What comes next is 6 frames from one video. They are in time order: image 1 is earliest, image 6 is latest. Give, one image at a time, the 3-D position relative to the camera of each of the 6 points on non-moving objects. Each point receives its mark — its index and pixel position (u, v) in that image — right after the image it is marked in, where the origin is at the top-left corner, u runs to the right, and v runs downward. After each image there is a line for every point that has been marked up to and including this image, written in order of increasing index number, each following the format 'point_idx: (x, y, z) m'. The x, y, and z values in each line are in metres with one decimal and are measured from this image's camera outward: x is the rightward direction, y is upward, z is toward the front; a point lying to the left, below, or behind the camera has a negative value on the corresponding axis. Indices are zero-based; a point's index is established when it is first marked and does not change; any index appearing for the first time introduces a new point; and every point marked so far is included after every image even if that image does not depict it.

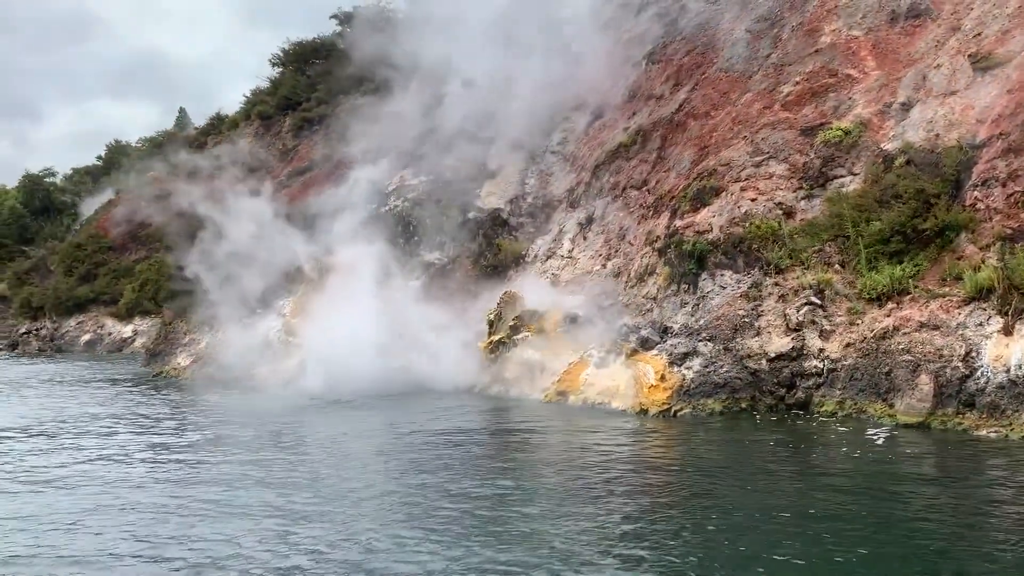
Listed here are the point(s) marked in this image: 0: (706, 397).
0: (+3.6, -2.0, +14.9) m
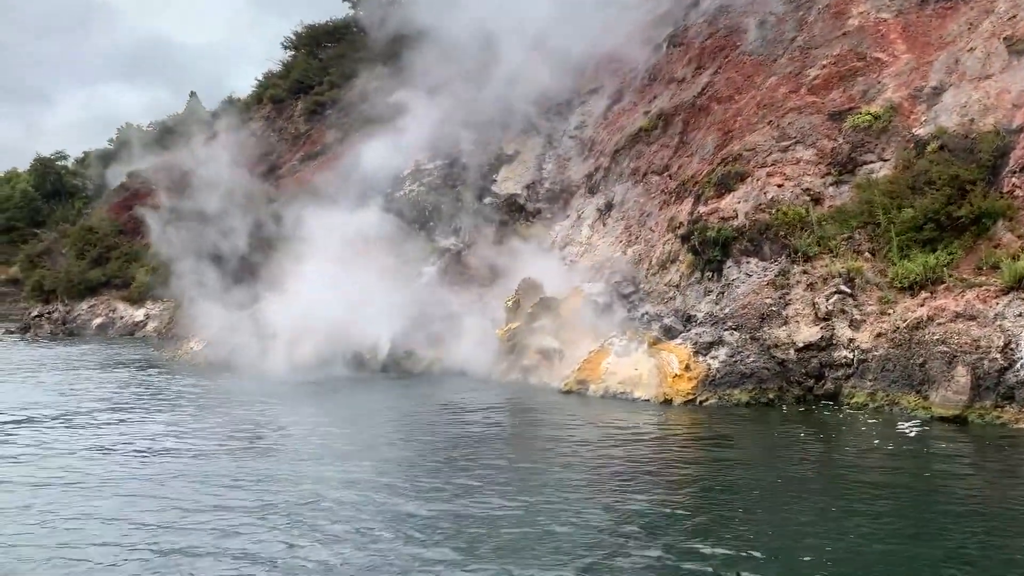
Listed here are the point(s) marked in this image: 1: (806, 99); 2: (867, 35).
0: (+4.0, -1.8, +14.6) m
1: (+7.0, +4.5, +19.3) m
2: (+8.5, +6.1, +19.5) m
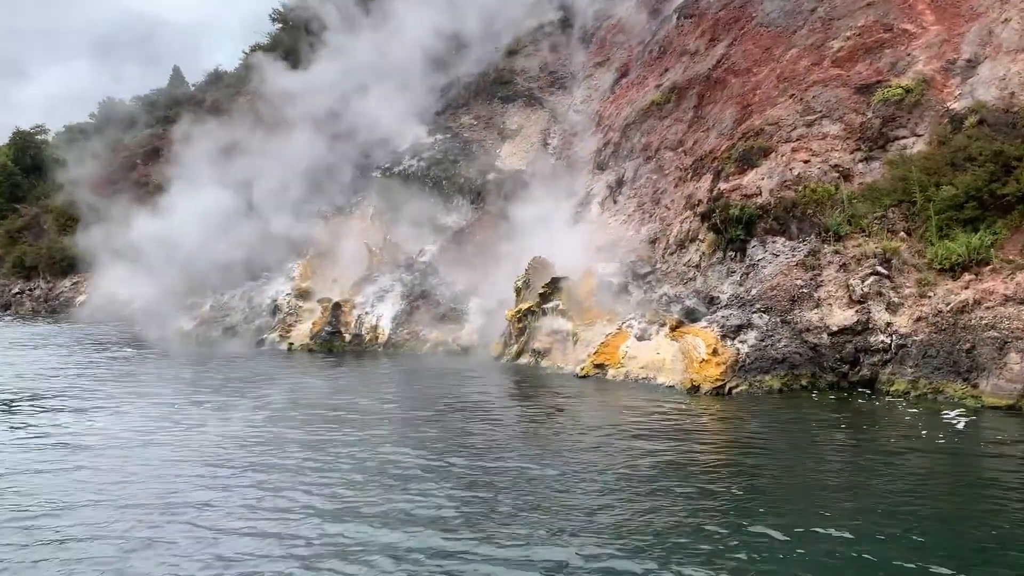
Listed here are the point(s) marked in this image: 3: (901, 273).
0: (+4.3, -1.5, +13.9) m
1: (+7.2, +4.9, +18.5) m
2: (+8.8, +6.5, +18.7) m
3: (+6.7, +0.2, +13.9) m
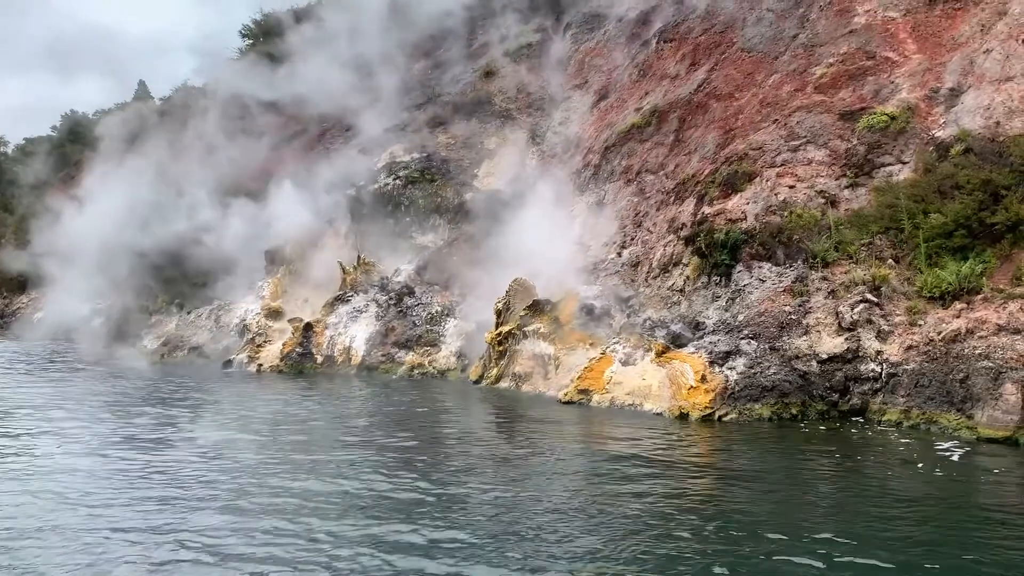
0: (+4.0, -1.9, +13.5) m
1: (+6.9, +4.3, +18.4) m
2: (+8.4, +5.9, +18.8) m
3: (+6.4, -0.2, +13.7) m
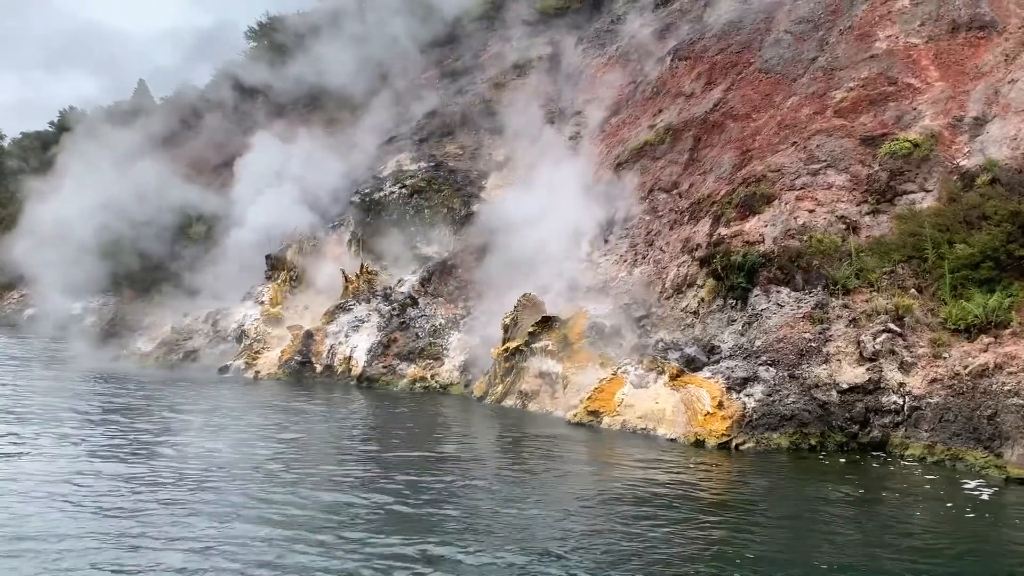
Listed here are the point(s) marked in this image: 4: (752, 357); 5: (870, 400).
0: (+4.2, -2.3, +13.2) m
1: (+7.2, +3.7, +18.2) m
2: (+8.8, +5.2, +18.6) m
3: (+6.6, -0.7, +13.4) m
4: (+4.2, -1.2, +14.3) m
5: (+5.7, -1.8, +13.0) m
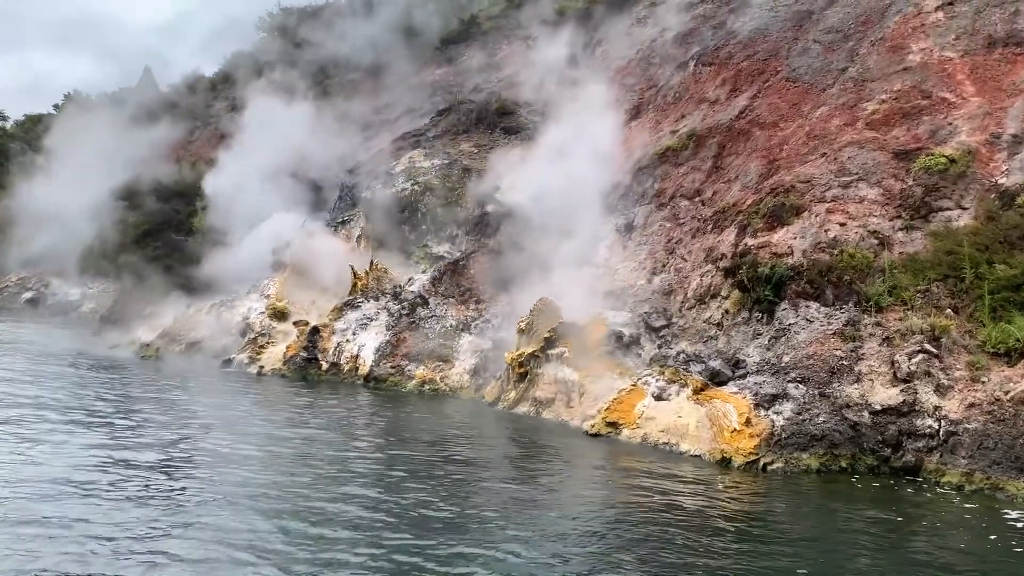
0: (+4.5, -2.5, +12.7) m
1: (+7.7, +3.4, +17.7) m
2: (+9.4, +4.8, +18.1) m
3: (+7.0, -1.0, +12.9) m
4: (+4.5, -1.4, +13.8) m
5: (+6.0, -2.1, +12.5) m
